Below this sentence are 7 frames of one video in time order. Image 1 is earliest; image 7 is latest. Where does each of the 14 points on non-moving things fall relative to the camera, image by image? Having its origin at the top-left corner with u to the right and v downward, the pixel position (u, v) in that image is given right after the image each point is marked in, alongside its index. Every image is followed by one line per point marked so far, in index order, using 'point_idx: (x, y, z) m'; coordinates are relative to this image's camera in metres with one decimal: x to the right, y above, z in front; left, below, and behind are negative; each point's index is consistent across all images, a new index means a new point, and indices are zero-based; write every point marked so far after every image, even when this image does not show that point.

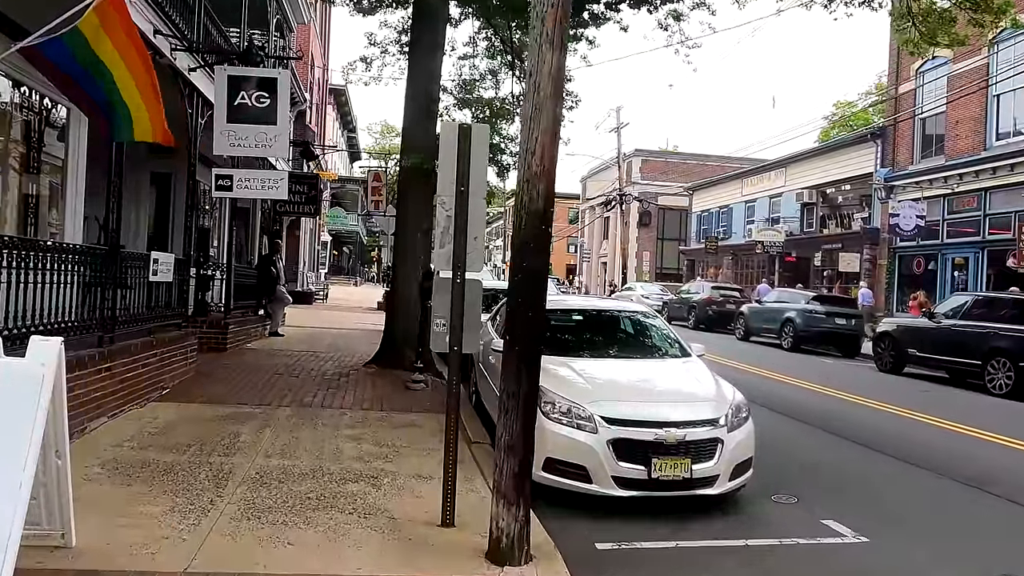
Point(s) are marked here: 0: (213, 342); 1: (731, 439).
0: (-4.7, -0.9, +11.8) m
1: (+1.7, -1.2, +5.8) m
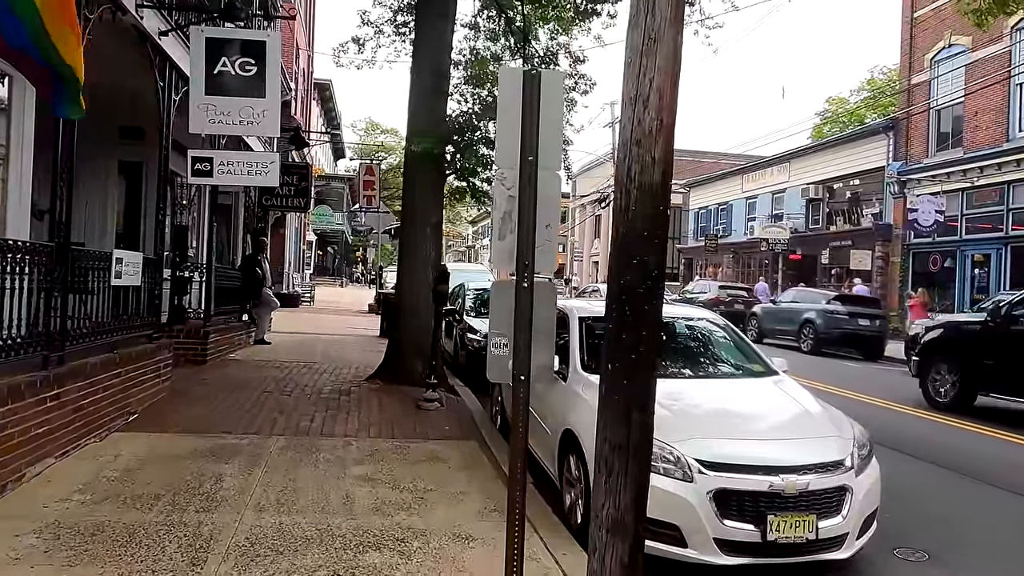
0: (-4.4, -0.9, +10.3) m
1: (+2.1, -1.2, +4.5) m
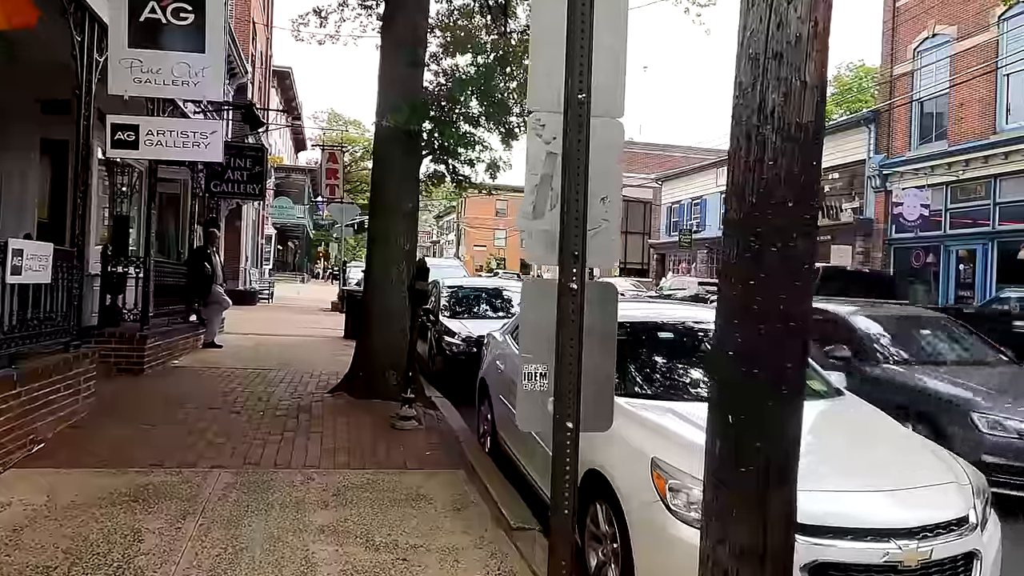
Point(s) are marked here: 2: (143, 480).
0: (-4.6, -0.9, +8.9) m
1: (+2.2, -1.2, +3.4) m
2: (-2.5, -1.3, +5.2) m
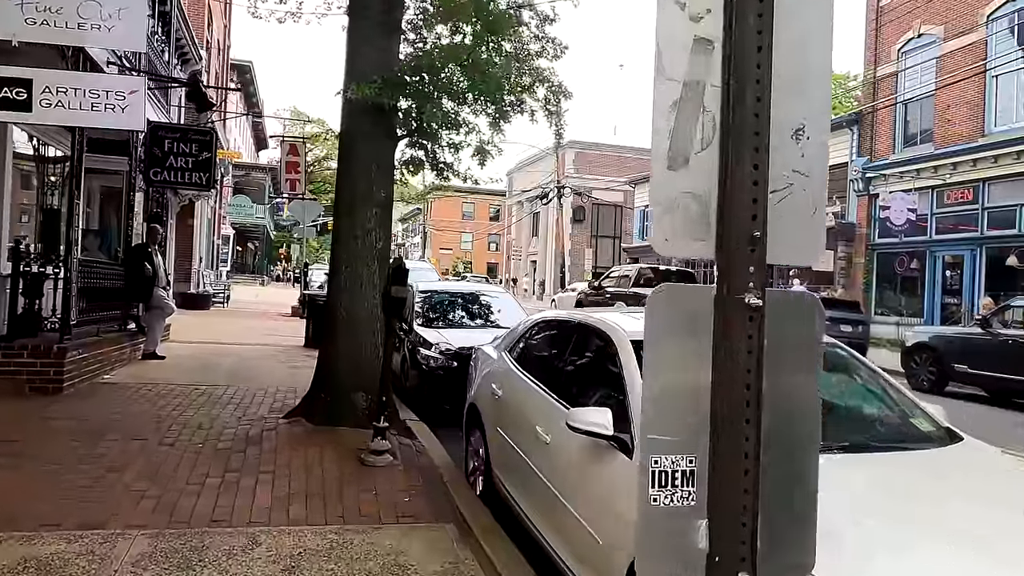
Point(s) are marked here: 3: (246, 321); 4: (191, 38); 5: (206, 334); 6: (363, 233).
0: (-4.7, -0.9, +7.5) m
1: (+2.3, -1.2, +2.3) m
2: (-2.5, -1.3, +3.8) m
3: (-6.6, -0.8, +18.7) m
4: (-6.7, +5.2, +15.7) m
5: (-6.0, -0.9, +14.9) m
6: (-1.3, +0.5, +6.8) m
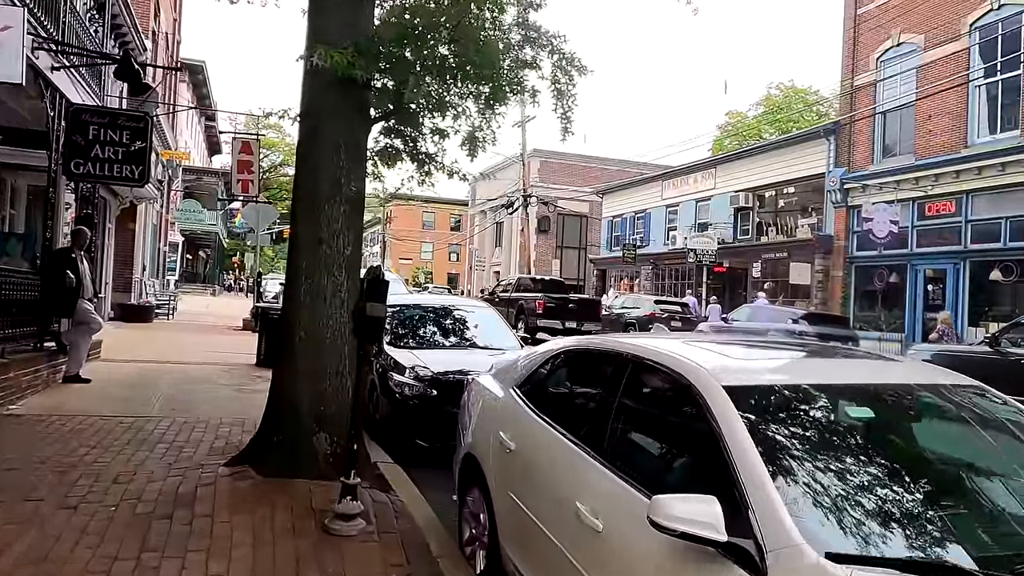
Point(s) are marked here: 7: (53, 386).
0: (-4.8, -1.0, +6.0) m
1: (+2.5, -1.3, +1.2) m
2: (-2.3, -1.4, +2.5) m
3: (-7.3, -1.1, +17.1) m
4: (-7.1, +5.0, +14.2) m
5: (-6.5, -1.1, +13.3) m
6: (-1.3, +0.4, +5.5) m
7: (-5.4, -1.1, +8.9) m
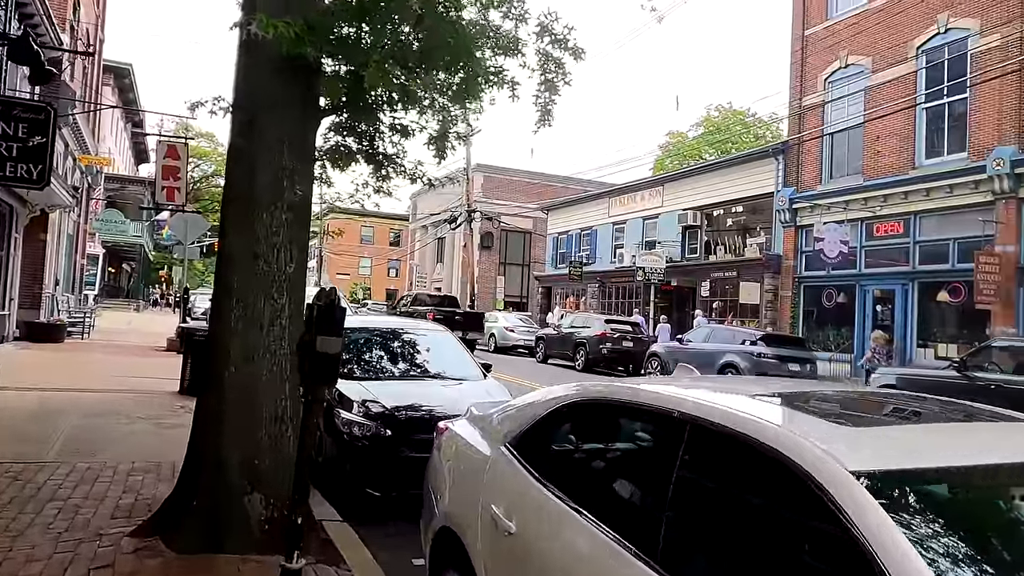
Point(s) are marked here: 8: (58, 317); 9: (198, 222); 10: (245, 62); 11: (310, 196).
0: (-4.9, -1.1, +4.7) m
1: (+2.7, -1.4, +0.5) m
2: (-2.2, -1.5, +1.4) m
3: (-8.4, -1.4, +15.6) m
4: (-7.9, +4.7, +12.8) m
5: (-7.3, -1.4, +11.8) m
6: (-1.5, +0.2, +4.5) m
7: (-5.8, -1.3, +7.5) m
8: (-11.5, -0.7, +19.2) m
9: (-7.1, +1.5, +16.8) m
10: (-1.6, +1.4, +4.5) m
11: (-1.2, +0.6, +4.7) m
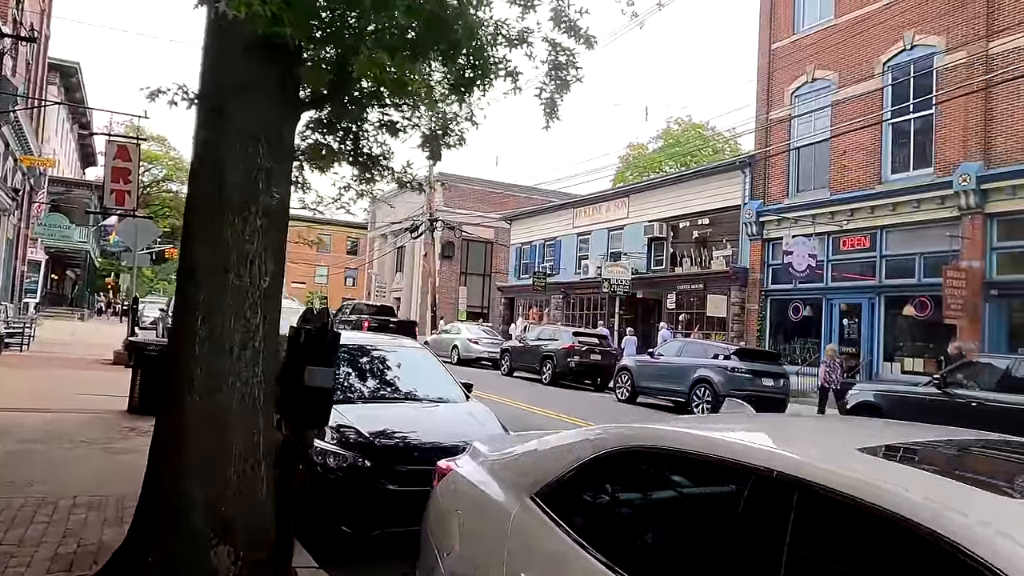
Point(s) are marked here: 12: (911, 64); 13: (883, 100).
0: (-4.9, -1.2, +3.9) m
1: (+3.0, -1.5, +0.2) m
2: (-2.0, -1.5, +0.7) m
3: (-9.0, -1.6, +14.5) m
4: (-8.3, +4.5, +11.9) m
5: (-7.6, -1.5, +10.9) m
6: (-1.4, +0.2, +3.9) m
7: (-5.9, -1.4, +6.6) m
8: (-12.2, -0.9, +18.0) m
9: (-7.7, +1.2, +15.9) m
10: (-1.6, +1.3, +4.0) m
11: (-1.2, +0.5, +4.1) m
12: (+10.2, +5.7, +19.2) m
13: (+9.8, +5.0, +19.9) m
